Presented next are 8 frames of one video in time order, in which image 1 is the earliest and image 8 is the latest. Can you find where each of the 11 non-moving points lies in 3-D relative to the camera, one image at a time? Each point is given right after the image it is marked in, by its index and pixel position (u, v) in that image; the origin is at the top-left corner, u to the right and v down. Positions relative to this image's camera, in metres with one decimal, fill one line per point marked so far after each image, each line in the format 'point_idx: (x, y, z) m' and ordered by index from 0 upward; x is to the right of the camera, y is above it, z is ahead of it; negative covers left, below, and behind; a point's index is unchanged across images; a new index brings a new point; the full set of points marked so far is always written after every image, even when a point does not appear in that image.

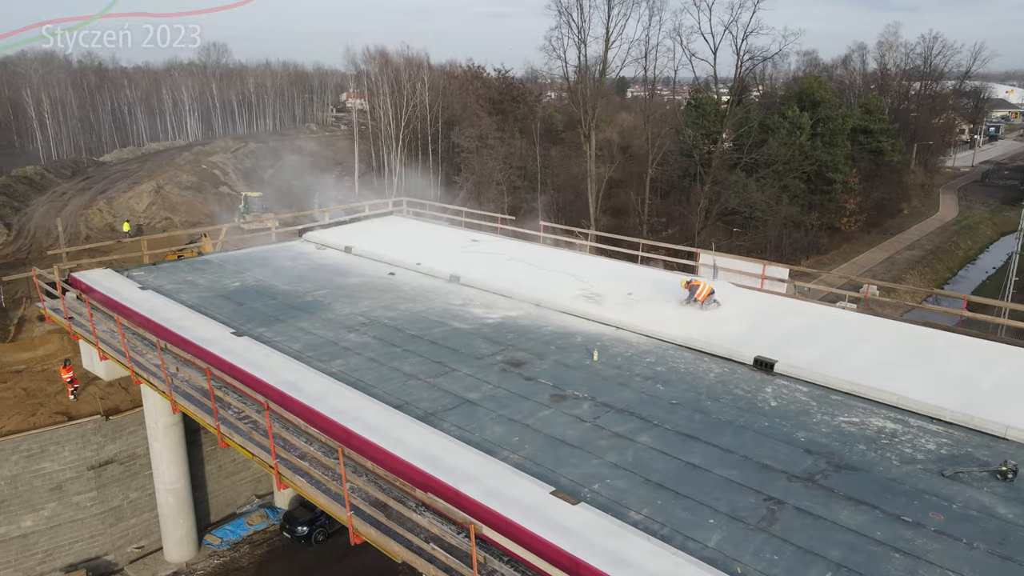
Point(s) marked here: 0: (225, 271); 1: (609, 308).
0: (-4.4, +0.3, +11.2) m
1: (+1.2, -0.2, +9.0) m
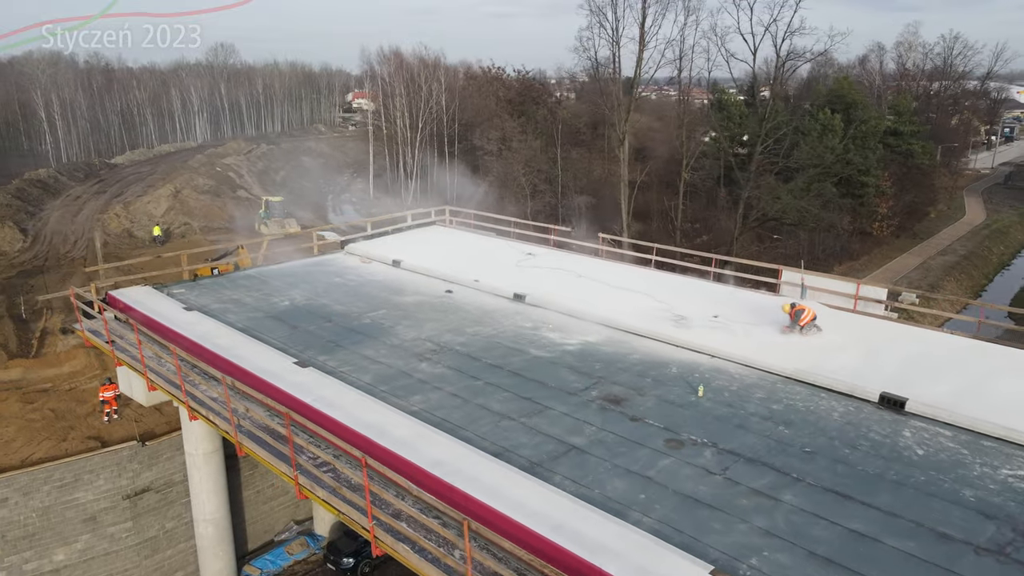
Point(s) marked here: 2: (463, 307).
0: (-3.5, 0.0, +10.4) m
1: (+2.1, -0.5, +8.2) m
2: (-0.7, -0.3, +9.5) m
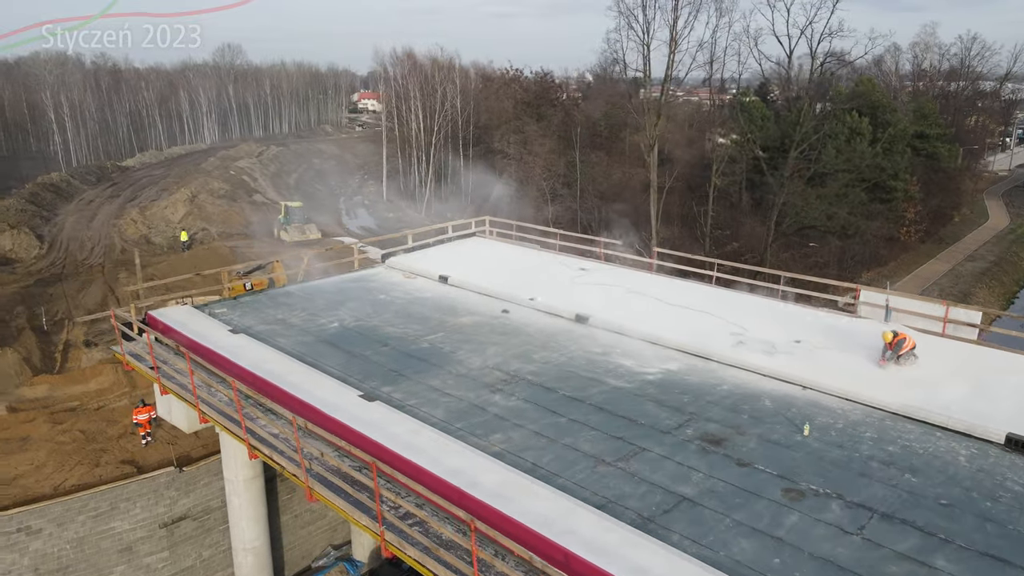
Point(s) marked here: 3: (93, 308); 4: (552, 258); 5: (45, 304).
0: (-2.7, -0.3, +9.9) m
1: (+2.9, -0.8, +7.7) m
2: (+0.1, -0.5, +9.0) m
3: (-10.9, -0.5, +18.7) m
4: (+0.7, +0.5, +12.0) m
5: (-12.2, -0.5, +18.8) m
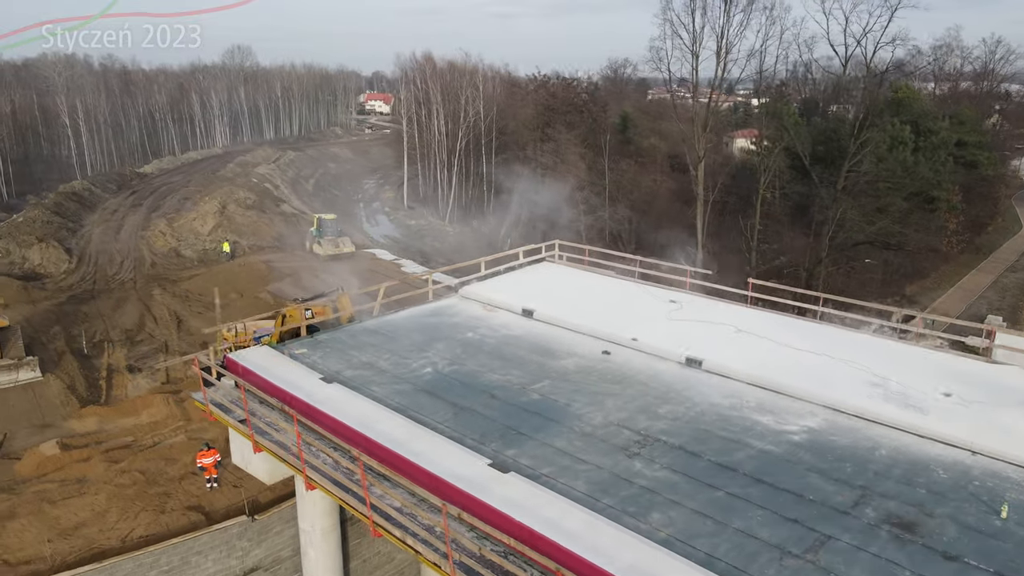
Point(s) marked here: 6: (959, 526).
0: (-1.4, -0.8, +9.3) m
1: (+4.2, -1.3, +7.0) m
2: (+1.4, -1.0, +8.3) m
3: (-9.5, -1.0, +18.1) m
4: (+2.0, 0.0, +11.3) m
5: (-10.9, -0.9, +18.2) m
6: (+3.4, -1.8, +5.5) m
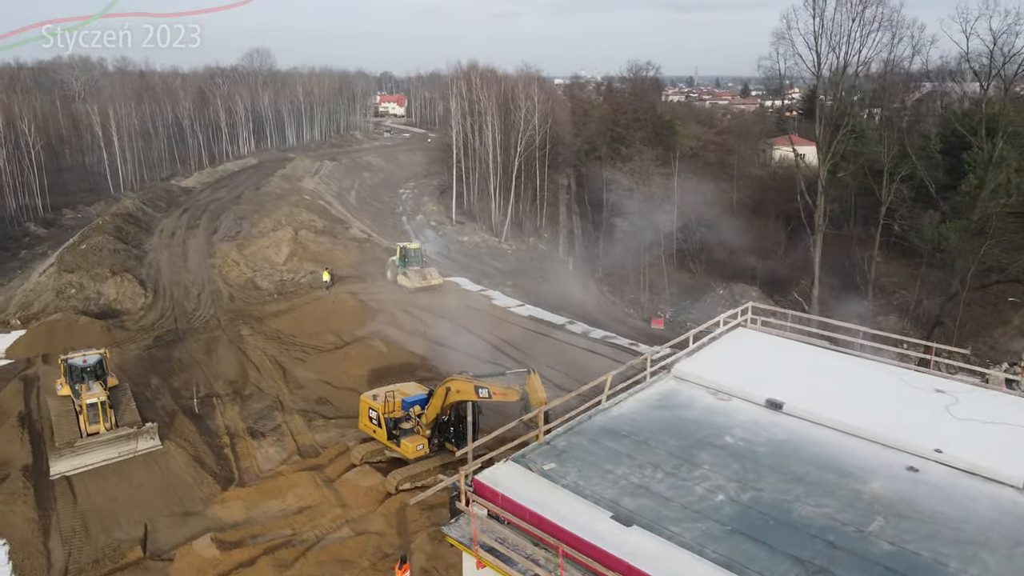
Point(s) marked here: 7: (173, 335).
0: (+1.6, -1.9, +7.9) m
1: (+7.2, -2.4, +5.6) m
2: (+4.5, -2.1, +6.9) m
3: (-6.4, -2.1, +16.7) m
4: (+5.0, -1.1, +9.9) m
5: (-7.8, -2.0, +16.9) m
6: (+6.5, -2.9, +4.1) m
7: (-9.2, -1.3, +19.6) m
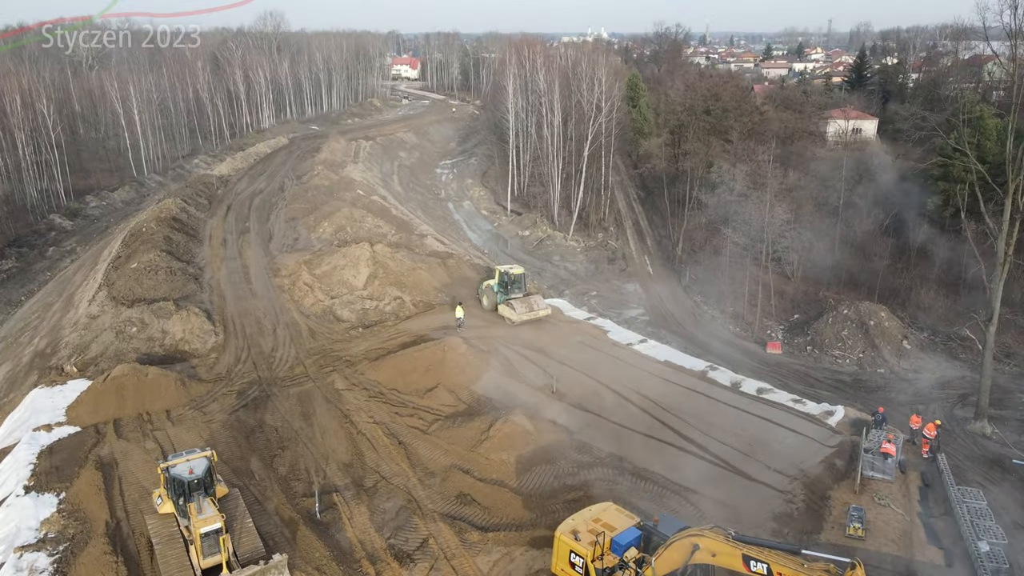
0: (+4.9, -3.6, +5.0) m
1: (+10.5, -4.2, +2.8) m
2: (+7.7, -3.9, +4.1) m
3: (-3.1, -3.4, +13.9) m
4: (+8.3, -2.7, +7.0) m
5: (-4.5, -3.3, +14.1) m
6: (+9.7, -4.9, +1.3) m
7: (-5.9, -2.4, +16.8) m
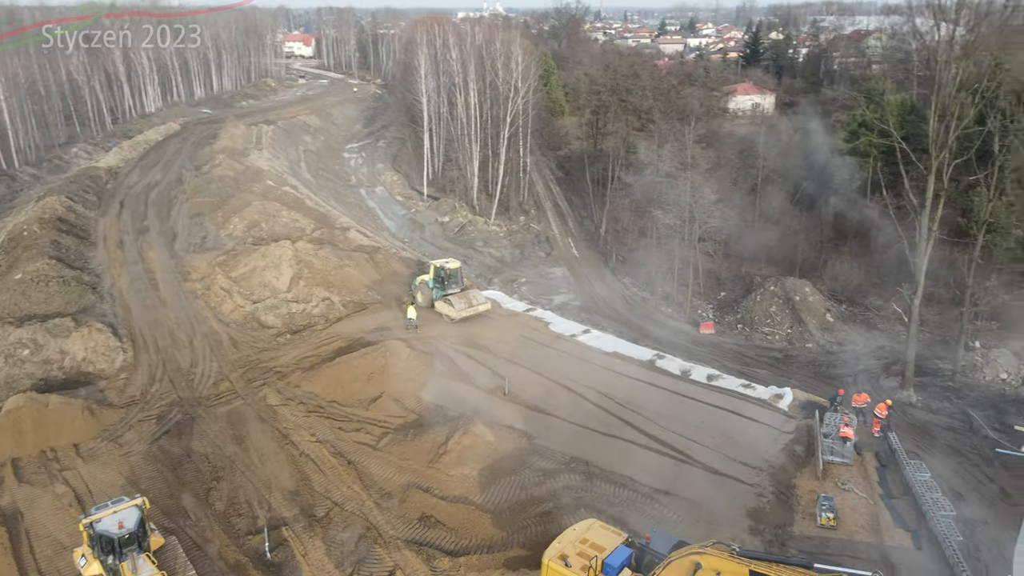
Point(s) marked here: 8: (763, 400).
0: (+5.3, -3.6, +5.0) m
1: (+11.2, -4.1, +3.5) m
2: (+8.2, -3.8, +4.4) m
3: (-3.8, -3.5, +12.7) m
4: (+8.4, -2.6, +7.3) m
5: (-5.2, -3.5, +12.7) m
6: (+10.6, -4.8, +1.9) m
7: (-7.0, -2.6, +15.2) m
8: (+5.5, -2.5, +15.8) m
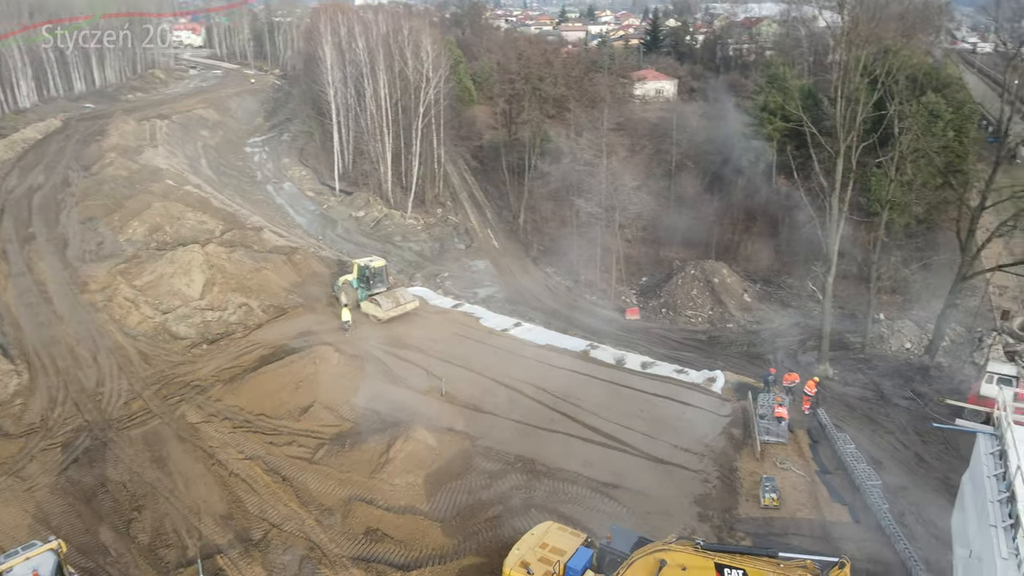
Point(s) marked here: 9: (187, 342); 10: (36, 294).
0: (+5.3, -3.5, +5.3) m
1: (+11.3, -3.7, +4.5) m
2: (+8.3, -3.5, +5.1) m
3: (-4.7, -3.7, +11.9) m
4: (+8.0, -2.2, +8.0) m
5: (-6.0, -3.8, +11.7) m
6: (+11.0, -4.4, +3.0) m
7: (-8.2, -2.9, +13.9) m
8: (+4.1, -2.1, +16.1) m
9: (-7.9, -1.3, +17.6) m
10: (-12.9, -0.1, +19.5) m
